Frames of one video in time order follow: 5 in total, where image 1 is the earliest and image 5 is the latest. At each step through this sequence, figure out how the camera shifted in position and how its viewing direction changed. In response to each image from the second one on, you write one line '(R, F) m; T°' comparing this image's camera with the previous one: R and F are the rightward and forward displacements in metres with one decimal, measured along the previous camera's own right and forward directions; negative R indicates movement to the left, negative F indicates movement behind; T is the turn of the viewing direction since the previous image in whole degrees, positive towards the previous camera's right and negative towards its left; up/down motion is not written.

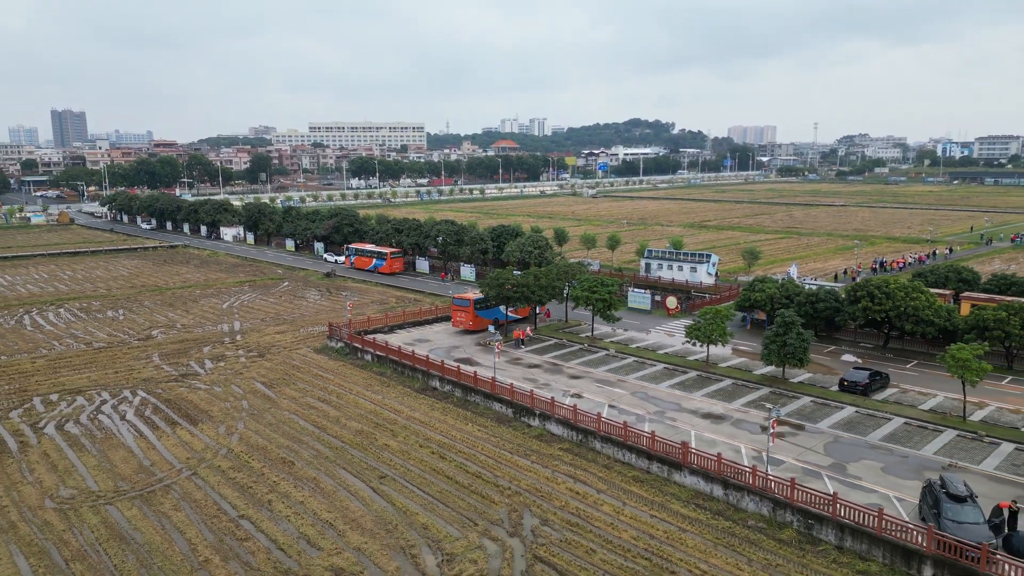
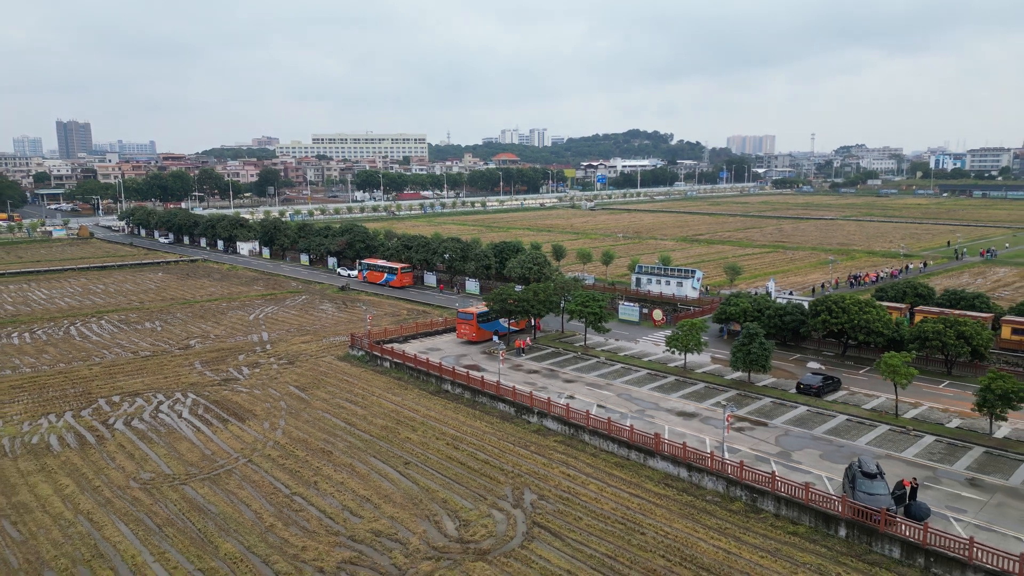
(0.0, -2.0) m; 0°
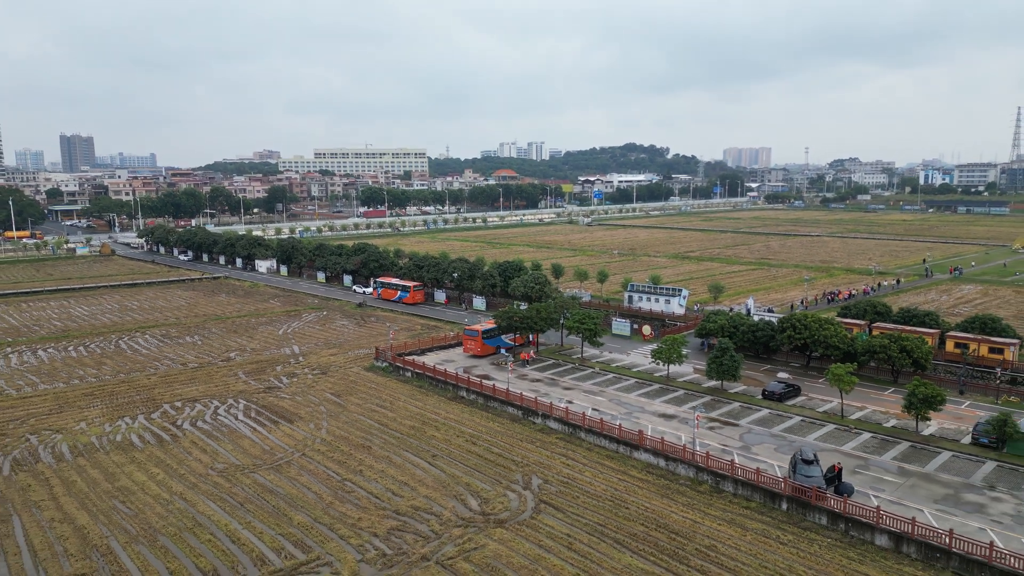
(-0.2, -2.6) m; 0°
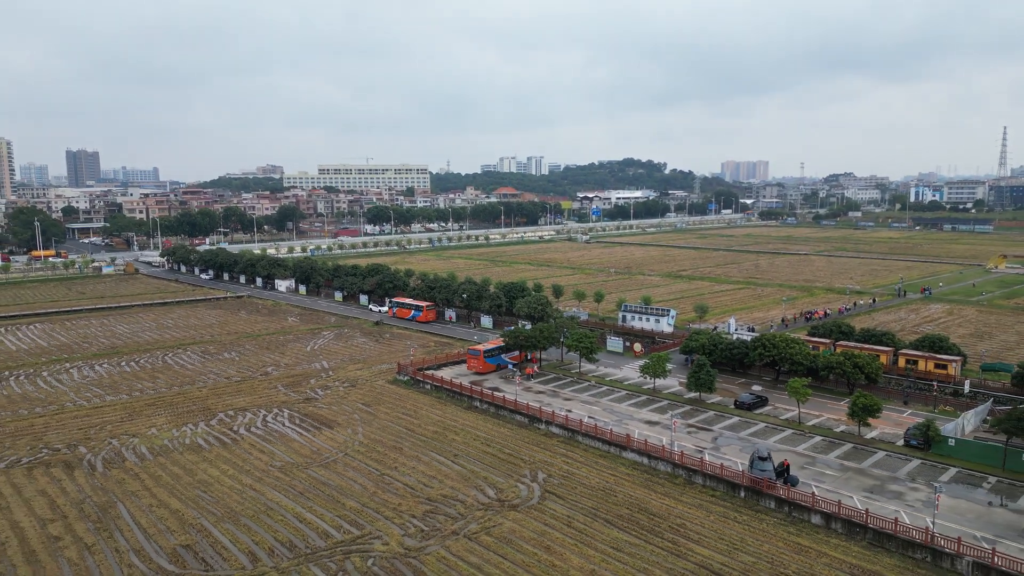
(-0.2, -2.9) m; 0°
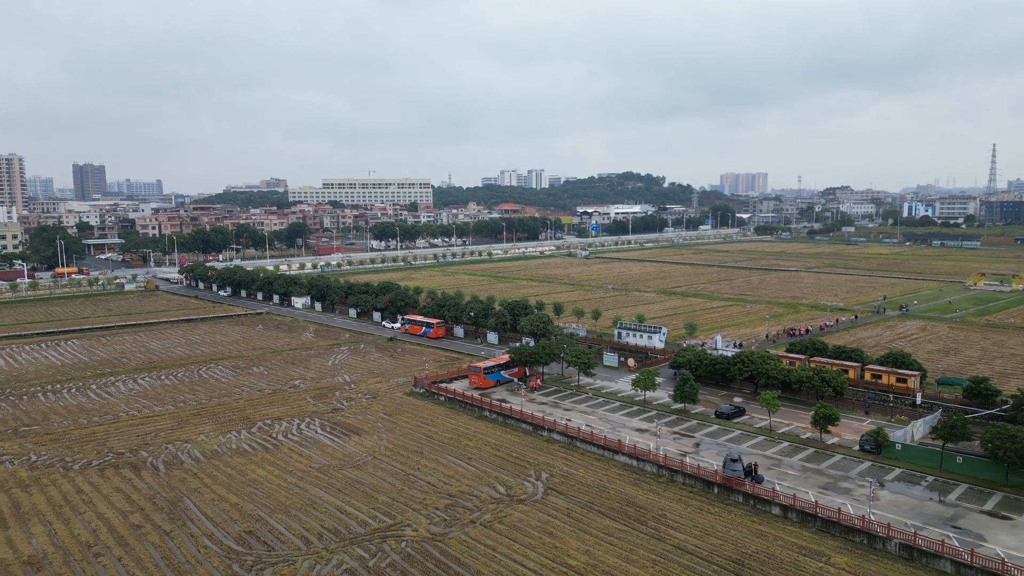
(-0.2, -2.7) m; 0°
